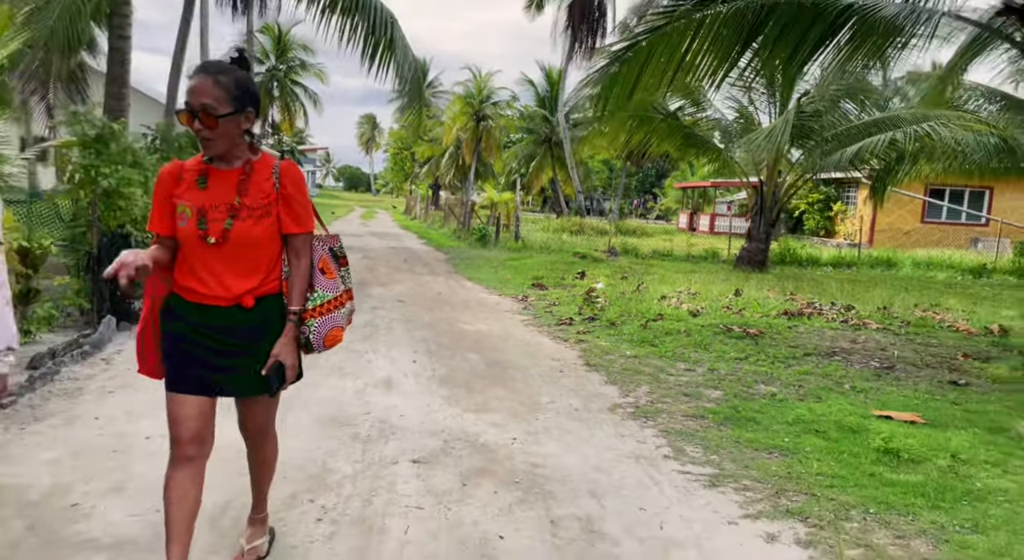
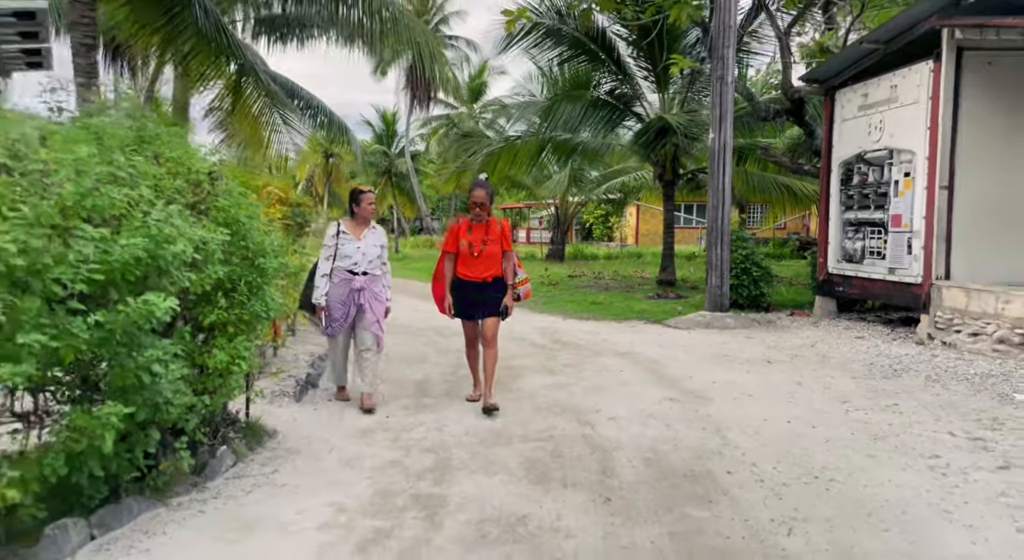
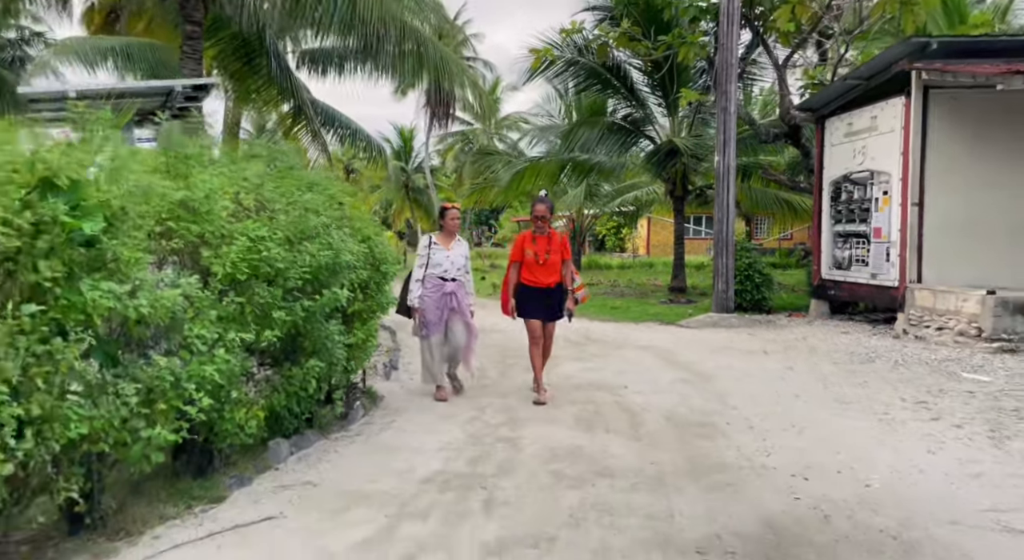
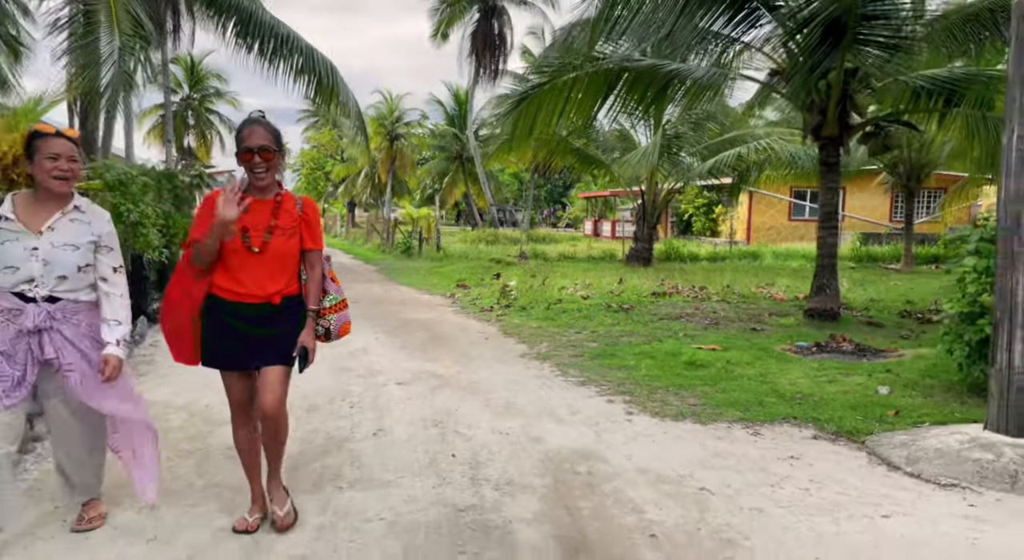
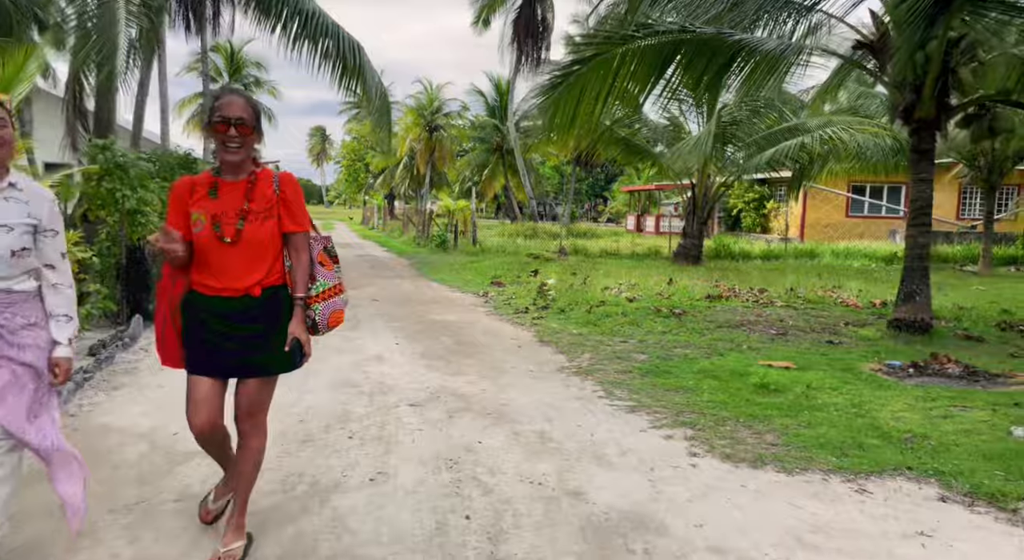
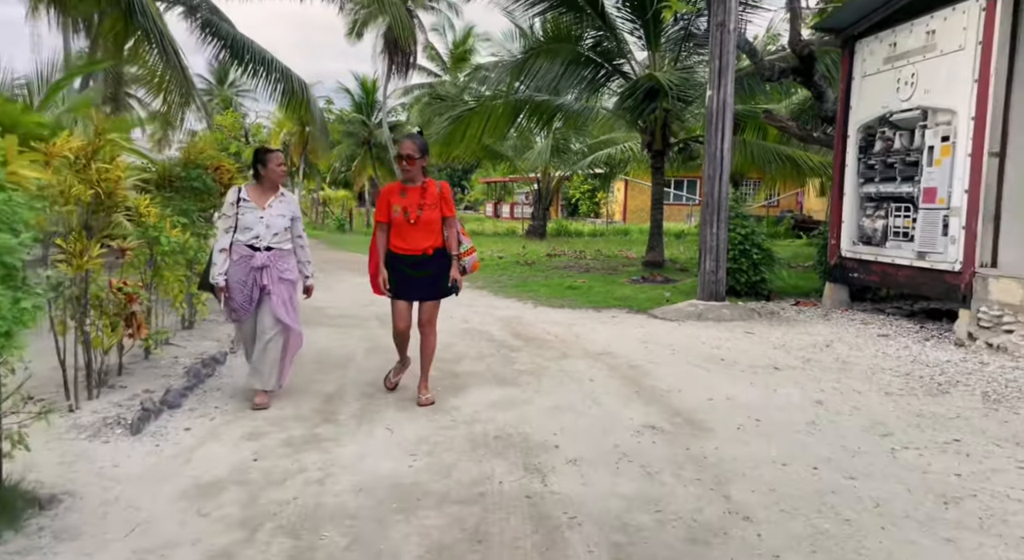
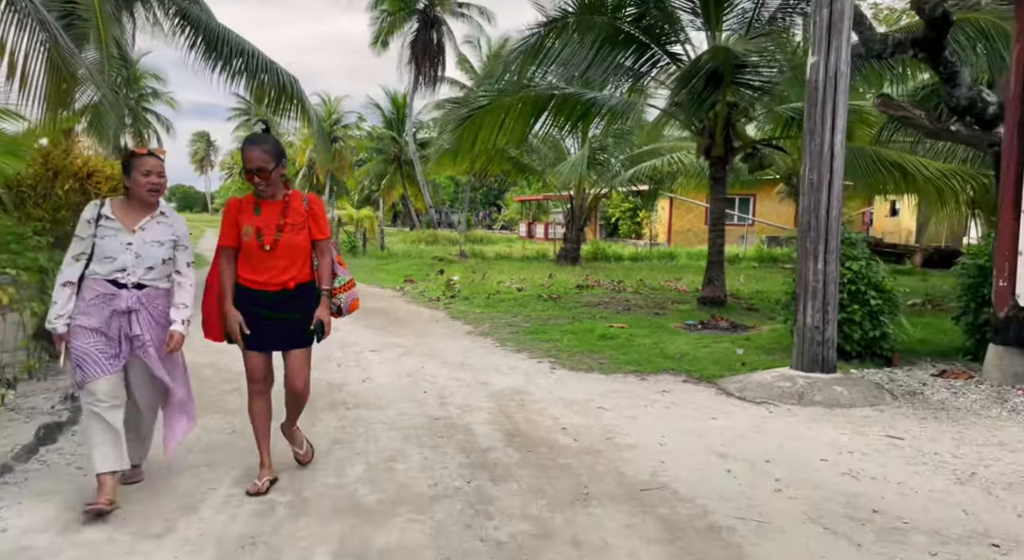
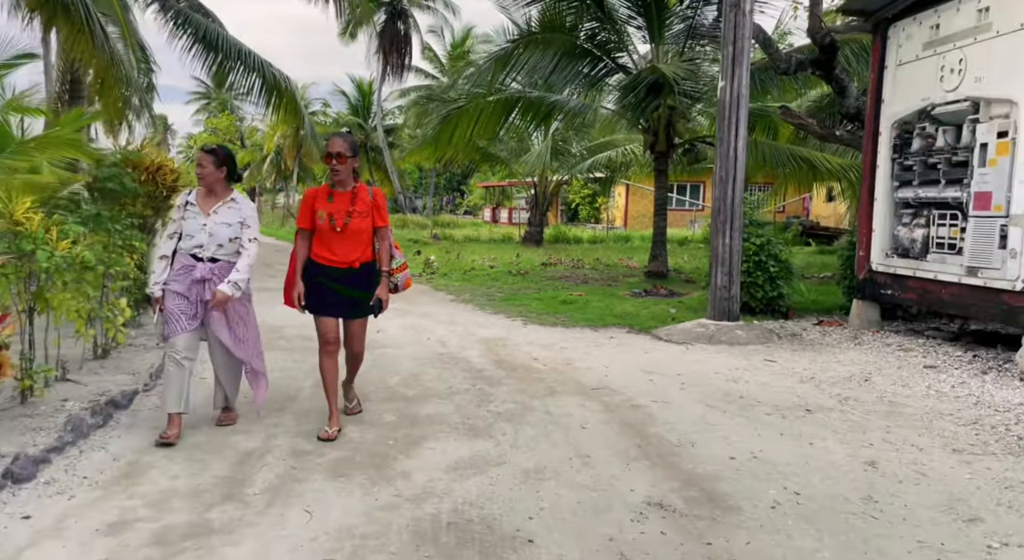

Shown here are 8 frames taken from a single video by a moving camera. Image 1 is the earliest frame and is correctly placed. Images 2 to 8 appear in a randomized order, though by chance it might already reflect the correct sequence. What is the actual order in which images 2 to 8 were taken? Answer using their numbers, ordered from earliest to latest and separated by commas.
5, 4, 7, 8, 6, 2, 3
